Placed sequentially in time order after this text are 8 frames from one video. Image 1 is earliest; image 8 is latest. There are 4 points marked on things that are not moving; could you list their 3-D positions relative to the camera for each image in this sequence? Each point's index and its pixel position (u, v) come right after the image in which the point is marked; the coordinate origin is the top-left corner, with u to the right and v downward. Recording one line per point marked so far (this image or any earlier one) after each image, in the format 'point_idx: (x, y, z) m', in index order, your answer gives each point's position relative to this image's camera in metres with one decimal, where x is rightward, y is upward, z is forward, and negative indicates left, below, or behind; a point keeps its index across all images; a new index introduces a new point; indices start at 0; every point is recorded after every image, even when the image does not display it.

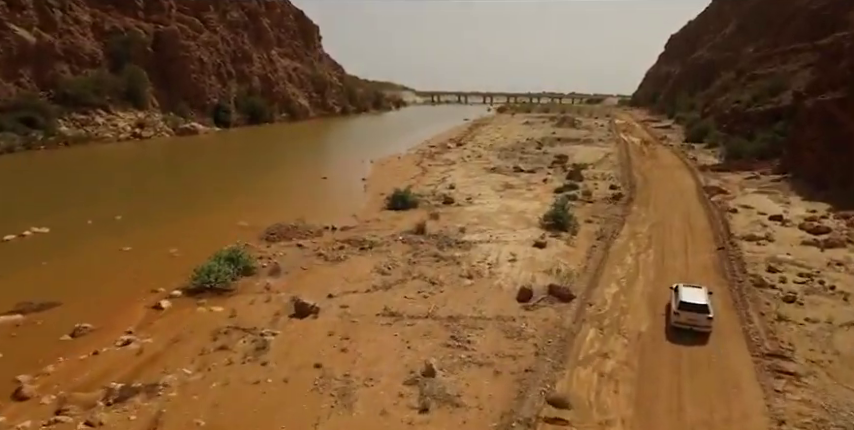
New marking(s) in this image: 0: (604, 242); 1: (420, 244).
0: (+3.7, -0.6, +9.8) m
1: (-0.2, -0.6, +9.9) m
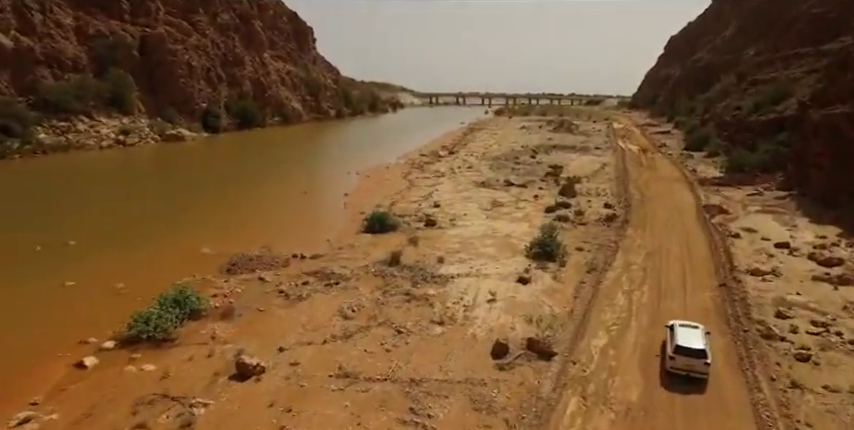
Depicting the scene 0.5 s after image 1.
0: (+3.2, -1.2, +8.9) m
1: (-0.7, -1.2, +9.0) m
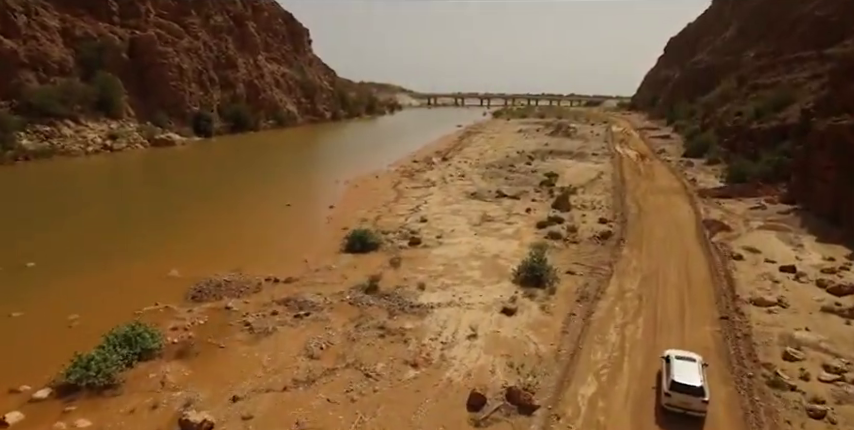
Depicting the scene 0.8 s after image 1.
0: (+2.8, -1.6, +8.3) m
1: (-1.1, -1.7, +8.4) m
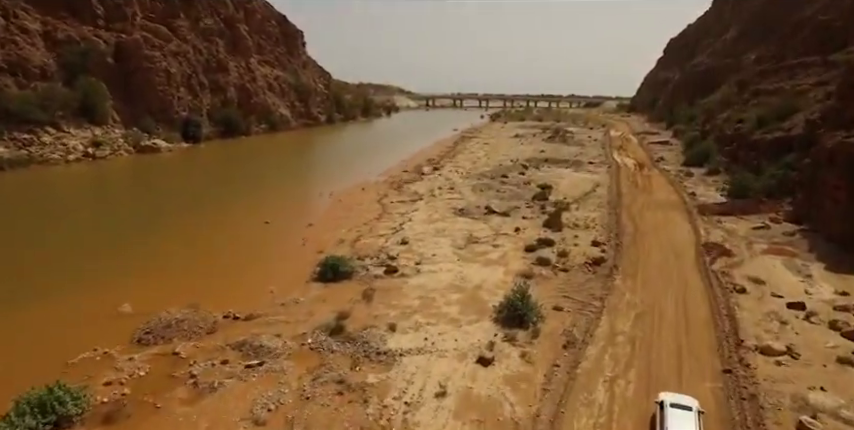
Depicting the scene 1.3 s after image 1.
0: (+2.3, -2.2, +7.4) m
1: (-1.6, -2.3, +7.5) m
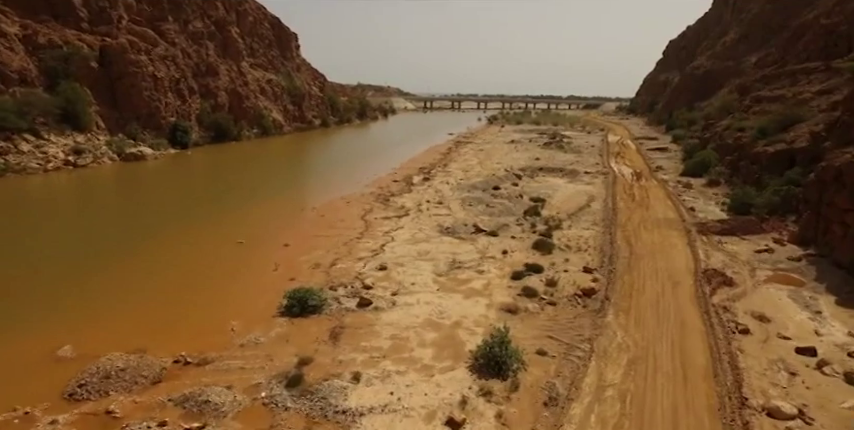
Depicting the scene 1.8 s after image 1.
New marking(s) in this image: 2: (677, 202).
0: (+1.8, -2.8, +6.6) m
1: (-2.1, -2.9, +6.7) m
2: (+9.8, +0.5, +18.2) m
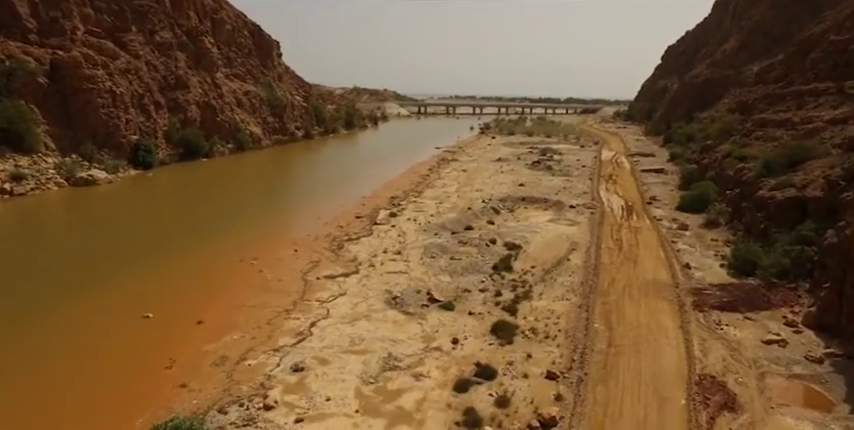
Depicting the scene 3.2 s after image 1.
0: (+0.3, -4.6, +4.2) m
1: (-3.6, -4.7, +4.3) m
2: (+8.3, -1.3, +15.8) m
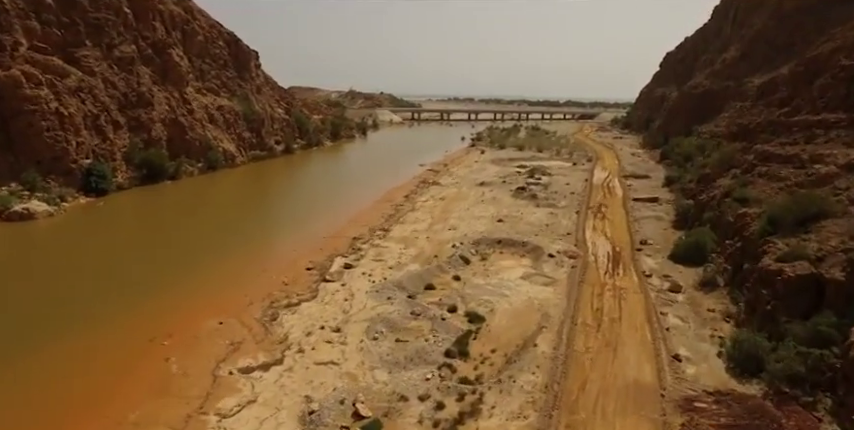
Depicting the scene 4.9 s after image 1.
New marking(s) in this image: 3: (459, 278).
0: (-1.4, -6.7, +1.7) m
1: (-5.3, -6.8, +1.8) m
2: (+6.6, -3.3, +13.3) m
3: (+1.2, -2.4, +17.7) m
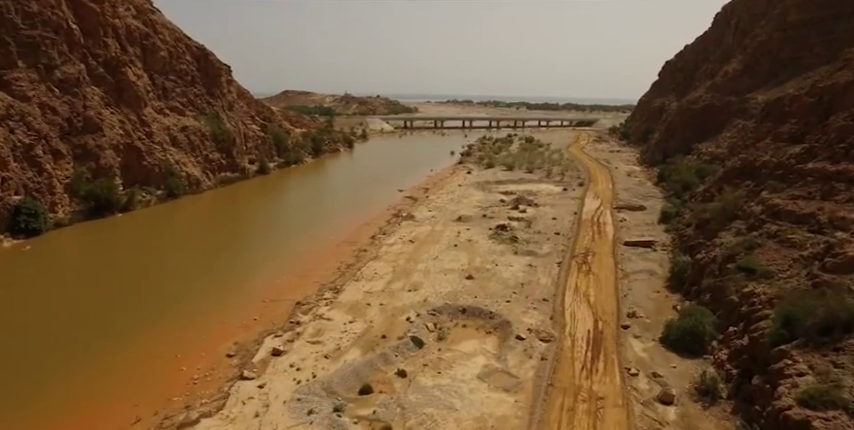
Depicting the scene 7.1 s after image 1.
0: (-3.4, -9.3, -1.4) m
1: (-7.3, -9.4, -1.3) m
2: (+4.7, -5.9, +10.1) m
3: (-0.7, -4.9, +14.6) m
